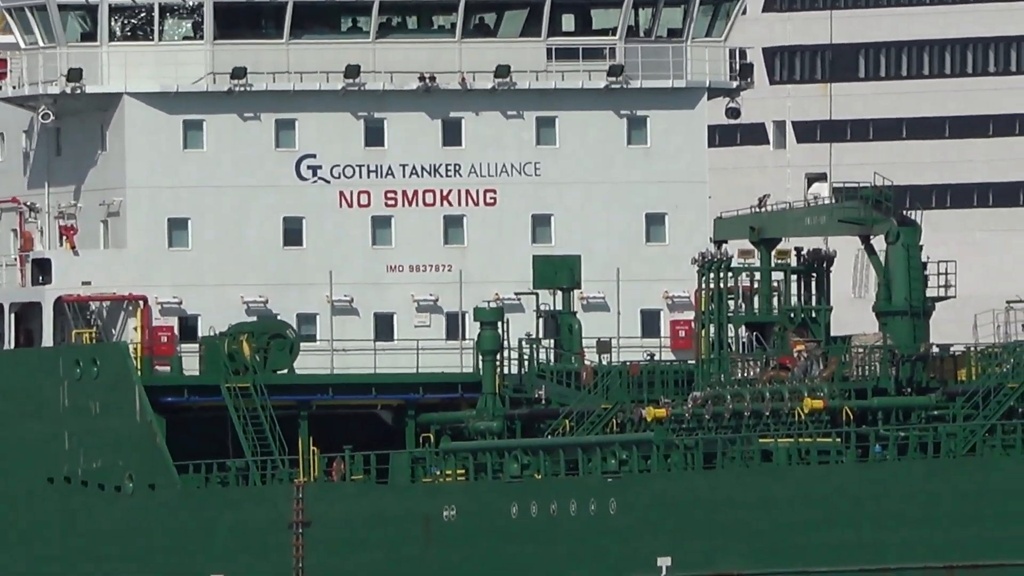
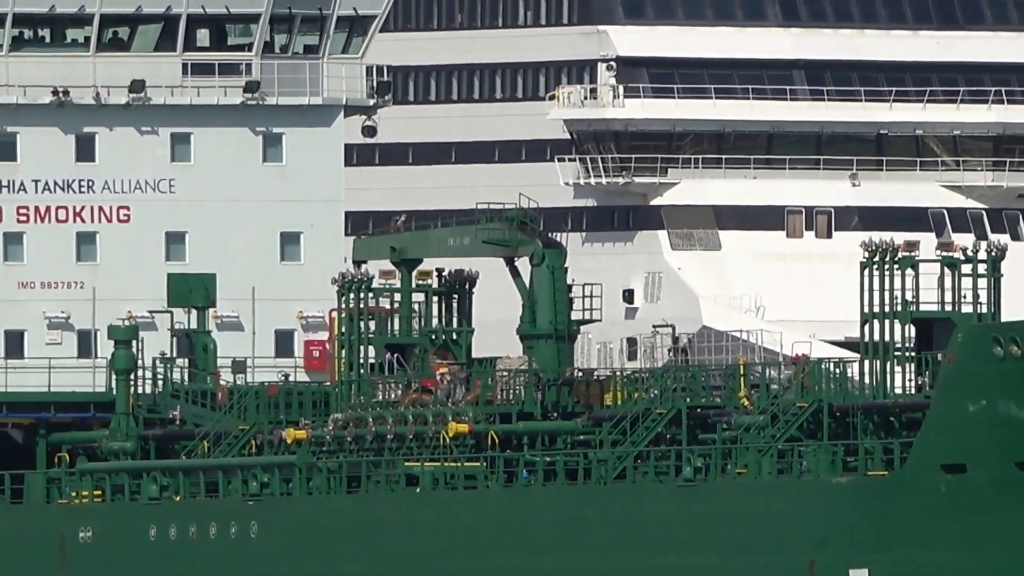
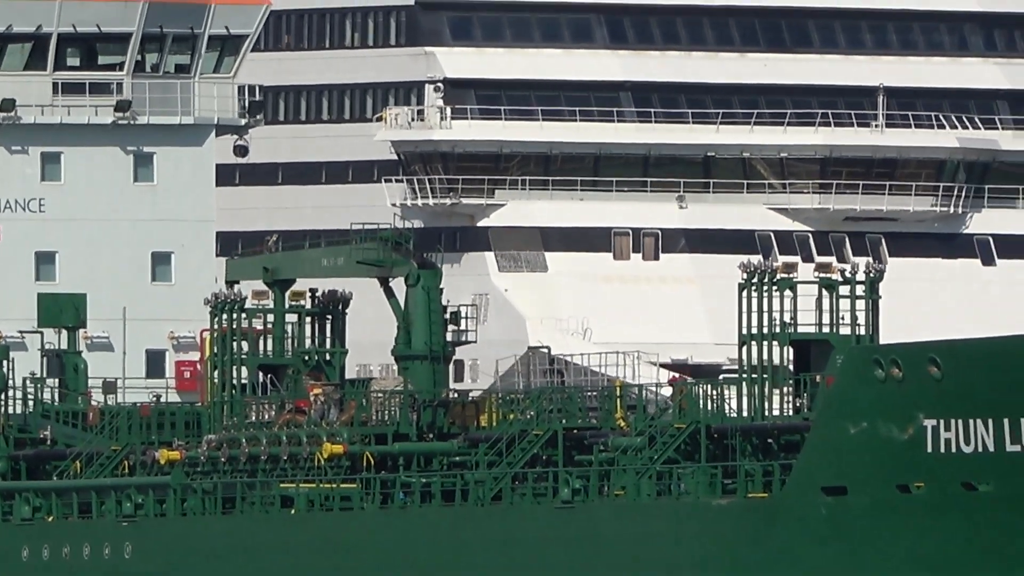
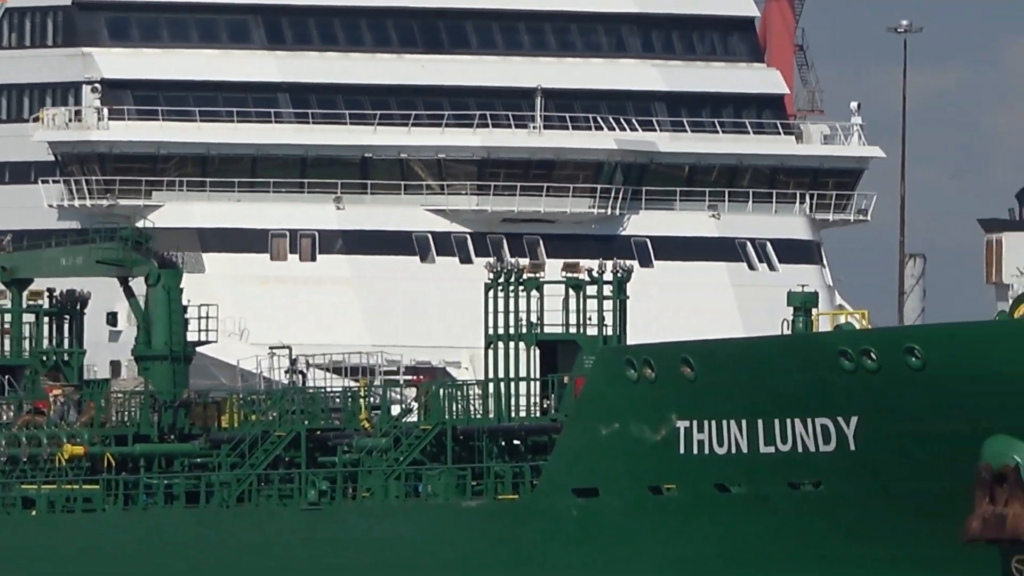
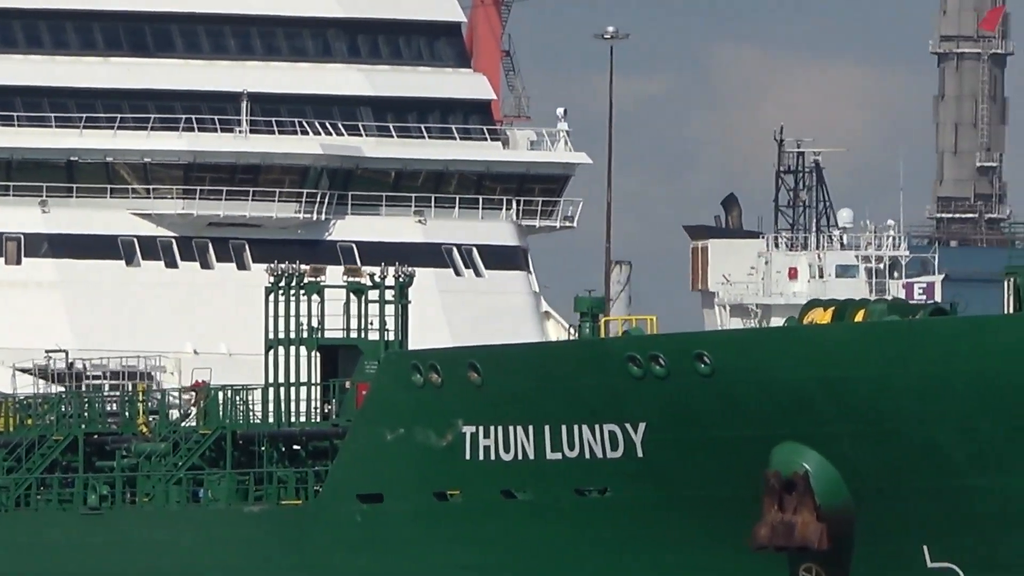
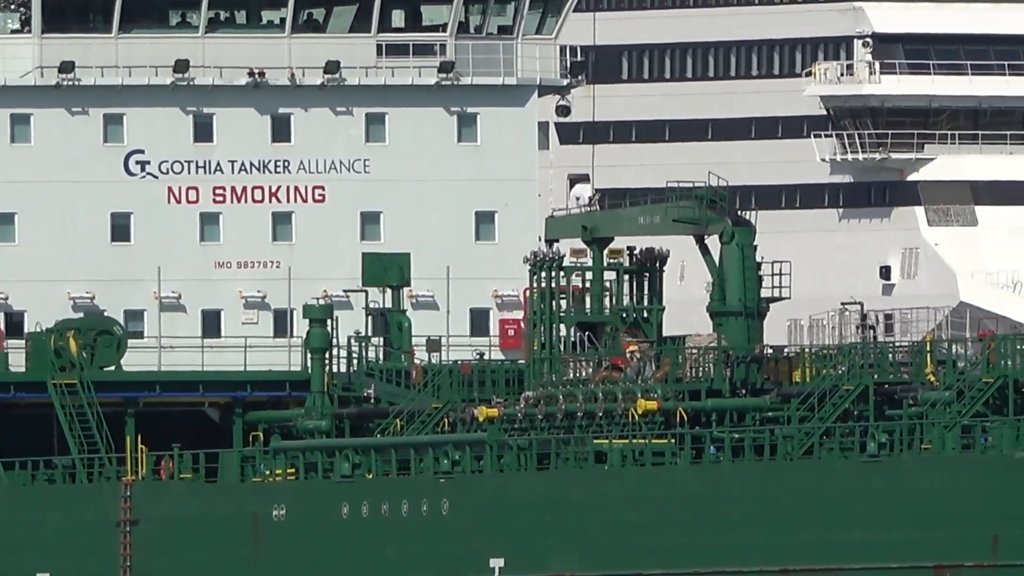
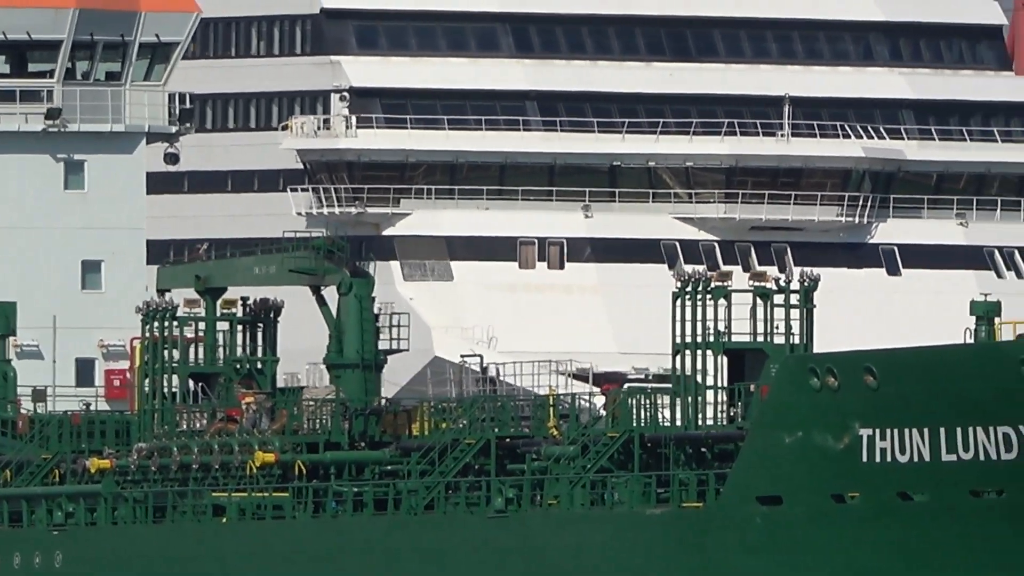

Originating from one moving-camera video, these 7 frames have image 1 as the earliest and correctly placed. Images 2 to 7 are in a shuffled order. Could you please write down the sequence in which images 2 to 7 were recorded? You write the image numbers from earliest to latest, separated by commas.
6, 2, 3, 7, 4, 5
